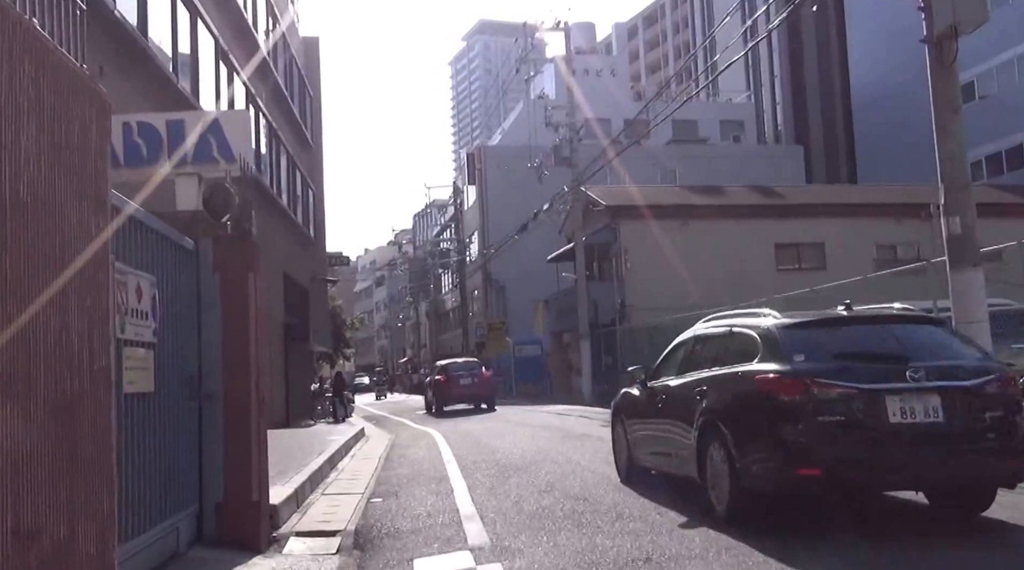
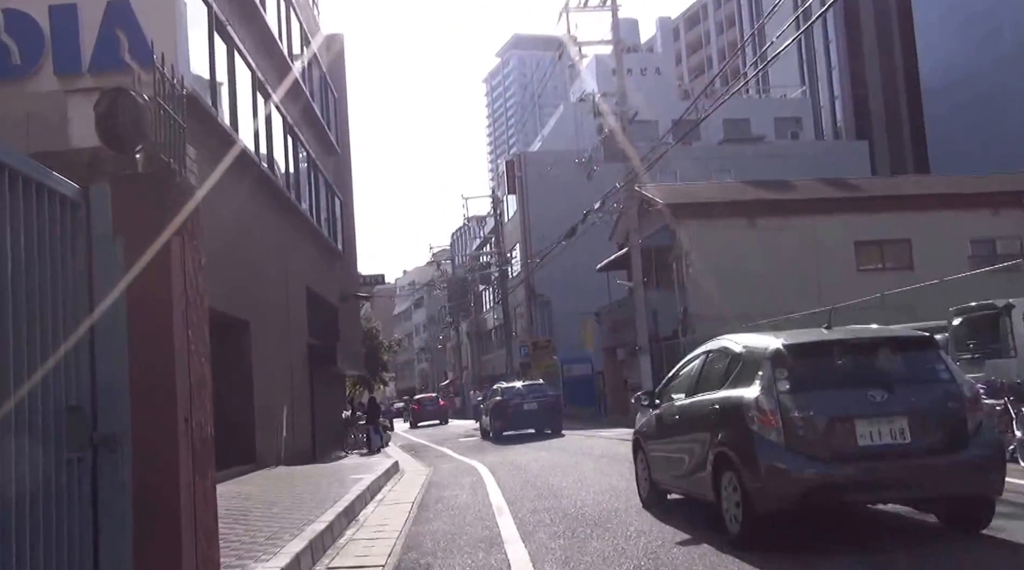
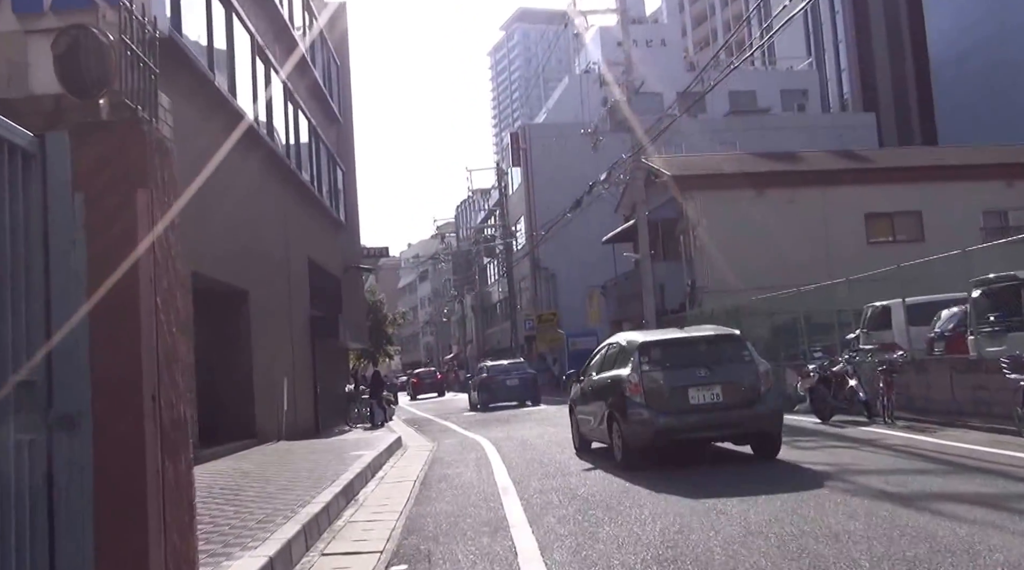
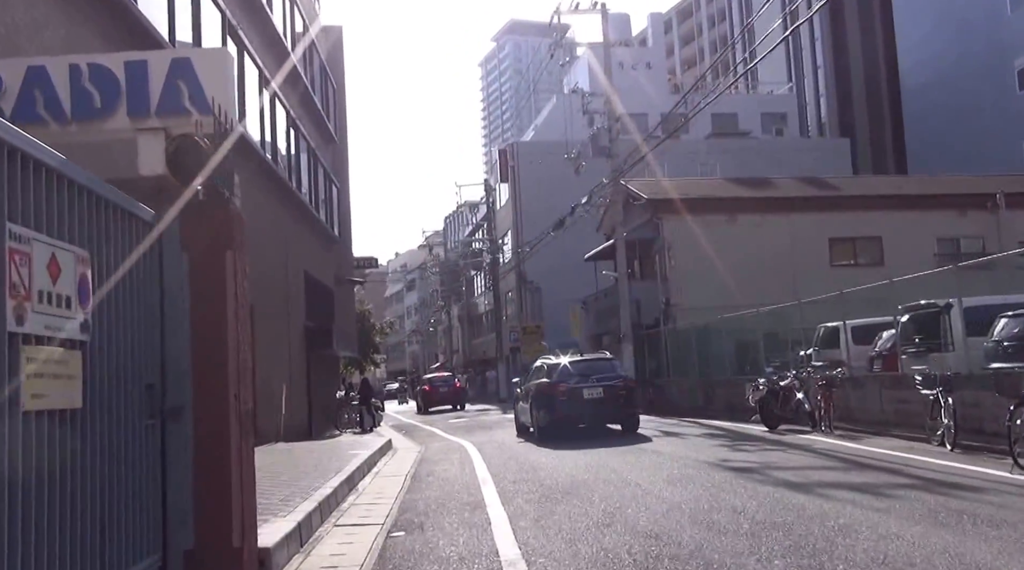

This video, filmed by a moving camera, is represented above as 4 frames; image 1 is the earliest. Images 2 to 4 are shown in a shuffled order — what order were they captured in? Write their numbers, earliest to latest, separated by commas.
4, 2, 3
